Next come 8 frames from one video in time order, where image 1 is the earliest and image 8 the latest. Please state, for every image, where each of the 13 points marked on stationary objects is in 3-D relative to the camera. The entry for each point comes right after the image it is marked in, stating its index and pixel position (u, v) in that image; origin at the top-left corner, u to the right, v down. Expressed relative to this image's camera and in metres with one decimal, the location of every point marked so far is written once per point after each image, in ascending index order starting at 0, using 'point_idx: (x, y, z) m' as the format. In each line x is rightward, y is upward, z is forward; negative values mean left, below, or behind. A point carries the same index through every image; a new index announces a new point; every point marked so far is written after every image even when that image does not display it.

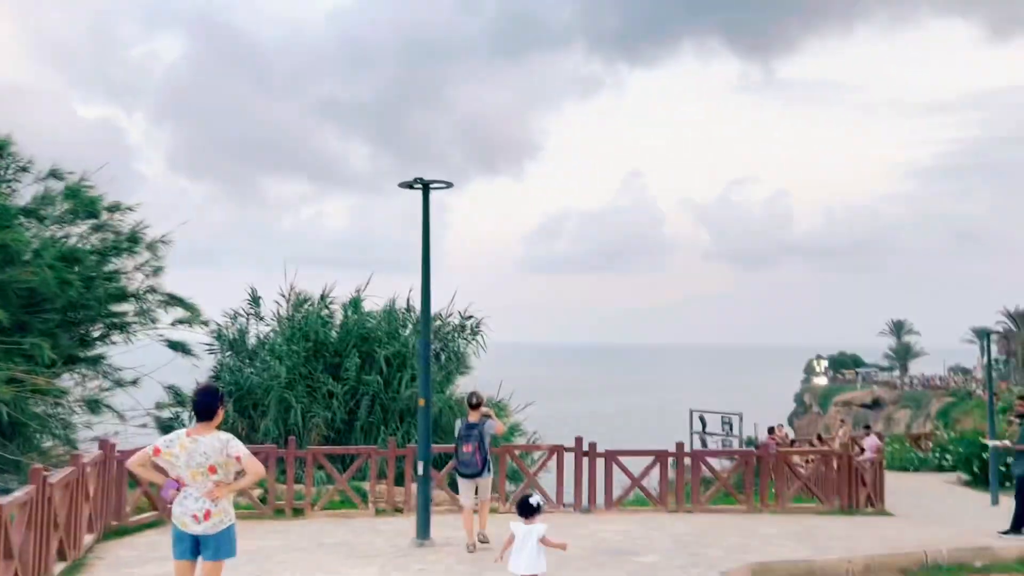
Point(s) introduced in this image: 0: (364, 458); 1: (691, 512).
0: (-2.2, -2.6, +13.0) m
1: (+2.7, -3.4, +13.4) m
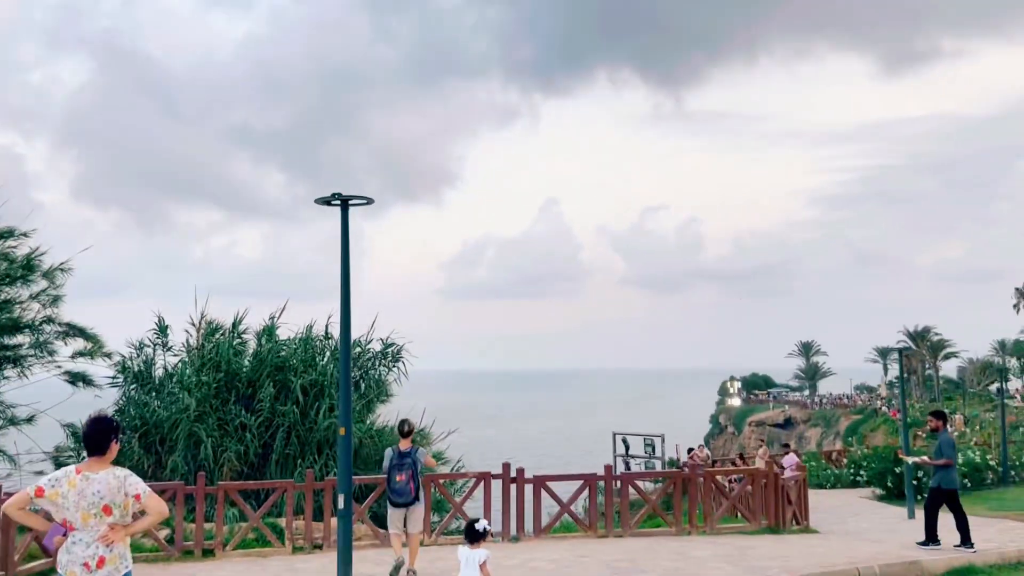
0: (-3.3, -2.9, +12.4) m
1: (+1.6, -3.8, +13.1) m
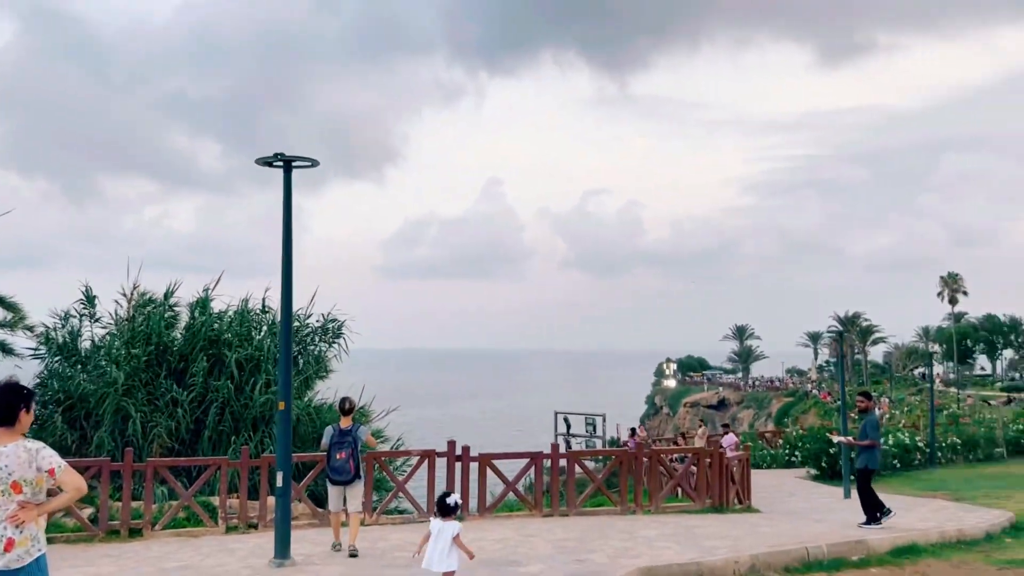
0: (-4.0, -2.5, +11.8) m
1: (+0.8, -3.4, +12.9) m
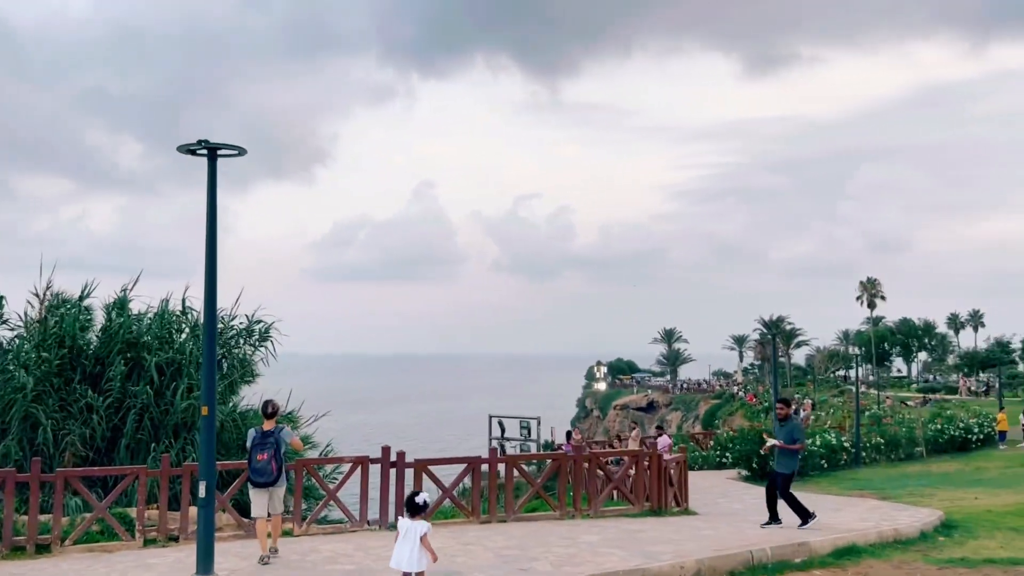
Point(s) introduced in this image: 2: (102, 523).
0: (-4.8, -2.4, +11.1) m
1: (-0.1, -3.4, +12.6) m
2: (-5.5, -3.1, +11.6) m
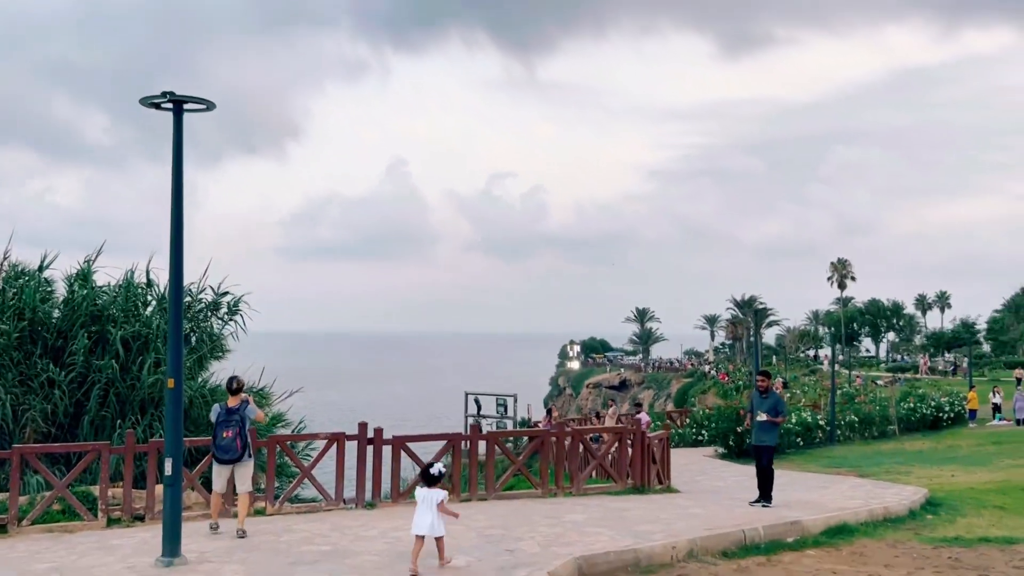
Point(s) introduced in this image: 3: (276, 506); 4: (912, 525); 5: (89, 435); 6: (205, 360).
0: (-5.1, -2.0, +10.5) m
1: (-0.4, -3.0, +12.2) m
2: (-5.7, -2.7, +11.1) m
3: (-3.0, -2.7, +11.0) m
4: (+4.8, -2.9, +10.5) m
5: (-6.7, -2.3, +13.9) m
6: (-5.6, -1.3, +16.1) m
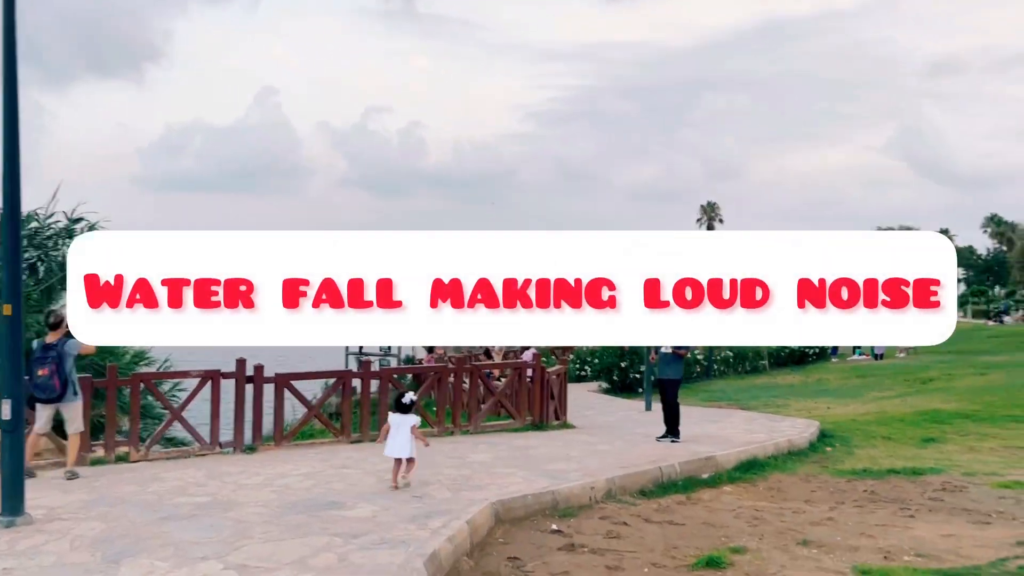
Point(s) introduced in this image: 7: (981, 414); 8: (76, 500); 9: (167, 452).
0: (-6.1, -1.2, +9.0) m
1: (-1.8, -2.0, +11.4) m
2: (-6.9, -1.8, +9.5) m
3: (-4.1, -1.8, +9.8) m
4: (+3.6, -2.0, +10.4) m
5: (-8.3, -1.2, +12.1) m
6: (-7.5, 0.0, +14.3) m
7: (+8.5, -2.3, +15.8) m
8: (-3.7, -1.8, +7.4) m
9: (-4.0, -1.9, +10.1) m
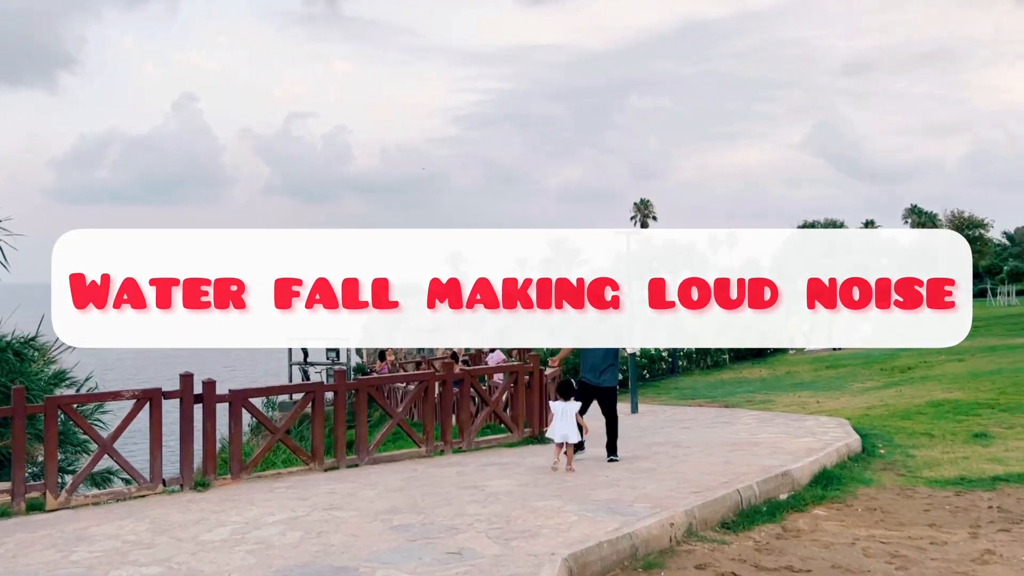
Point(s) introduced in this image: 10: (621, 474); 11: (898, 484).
0: (-5.9, -1.2, +6.7) m
1: (-1.7, -1.9, +9.4) m
2: (-6.6, -1.9, +7.1) m
3: (-3.9, -1.8, +7.6) m
4: (+3.8, -1.8, +8.9) m
5: (-8.2, -1.3, +9.6) m
6: (-7.6, -0.1, +11.9) m
7: (+8.2, -1.9, +14.6) m
8: (-3.3, -1.8, +5.3) m
9: (-3.8, -1.9, +7.9) m
10: (+1.0, -1.6, +7.8) m
11: (+3.4, -1.7, +7.8) m
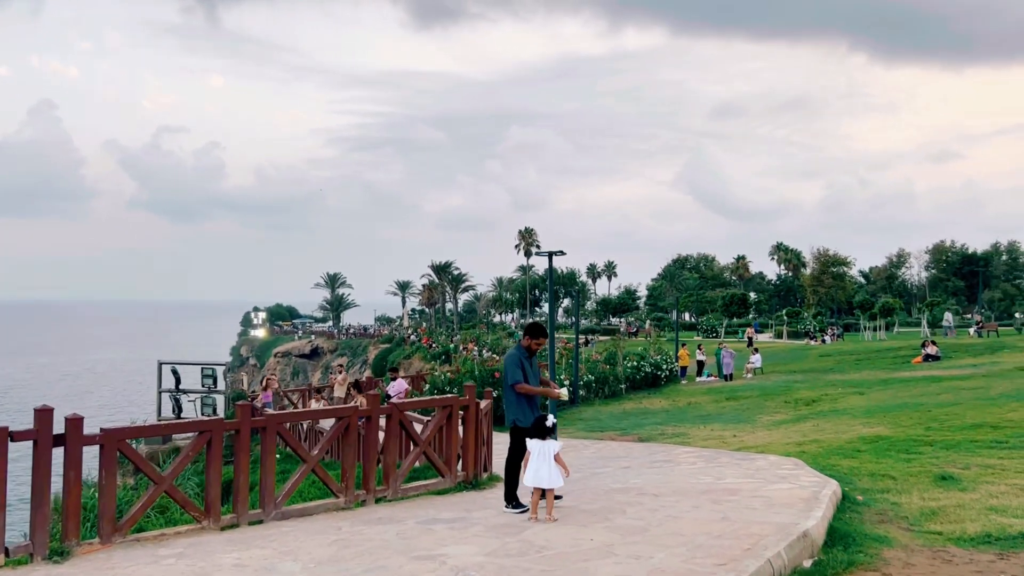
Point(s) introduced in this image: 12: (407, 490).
0: (-5.9, -1.2, +4.3) m
1: (-2.2, -2.1, +7.6) m
2: (-6.7, -1.8, +4.6) m
3: (-4.1, -1.8, +5.5) m
4: (+3.3, -2.0, +7.8) m
5: (-8.7, -1.3, +6.9) m
6: (-8.4, -0.2, +9.3) m
7: (+6.9, -2.5, +14.1) m
8: (-3.2, -1.7, +3.3) m
9: (-4.0, -1.9, +5.8) m
10: (+0.7, -1.8, +6.3) m
11: (+3.1, -1.9, +6.7) m
12: (-1.1, -2.1, +9.0) m
